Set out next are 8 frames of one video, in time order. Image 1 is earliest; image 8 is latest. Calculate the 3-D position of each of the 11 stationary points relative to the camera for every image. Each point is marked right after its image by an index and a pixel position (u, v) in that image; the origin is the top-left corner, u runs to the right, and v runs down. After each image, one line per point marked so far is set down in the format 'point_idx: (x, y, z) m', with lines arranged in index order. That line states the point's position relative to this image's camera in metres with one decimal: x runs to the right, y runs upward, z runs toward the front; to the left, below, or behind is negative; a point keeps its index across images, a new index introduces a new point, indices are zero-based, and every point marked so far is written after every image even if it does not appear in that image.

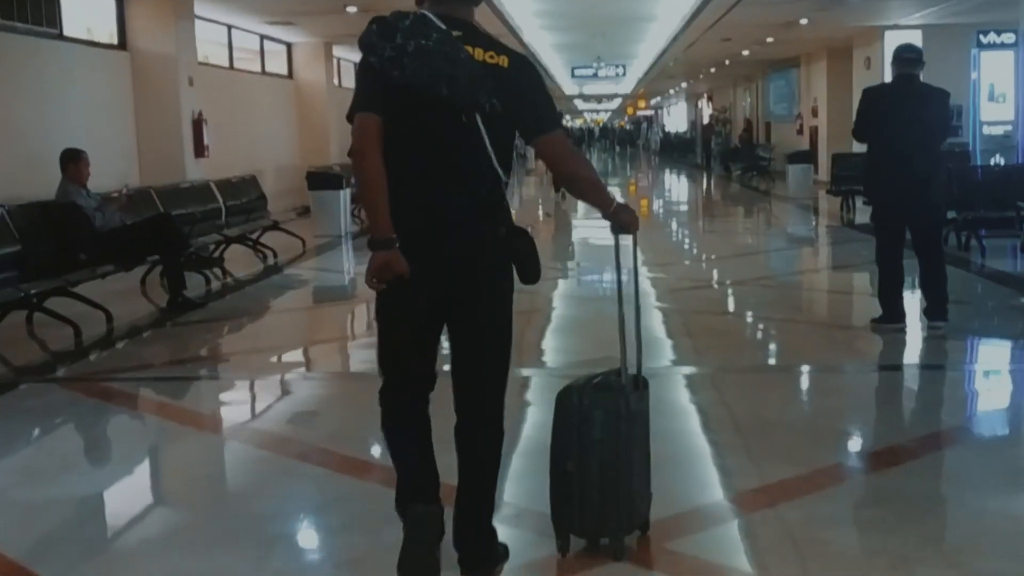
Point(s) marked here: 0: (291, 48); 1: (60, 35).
0: (-3.5, +3.8, +18.1) m
1: (-3.9, +2.2, +9.8) m
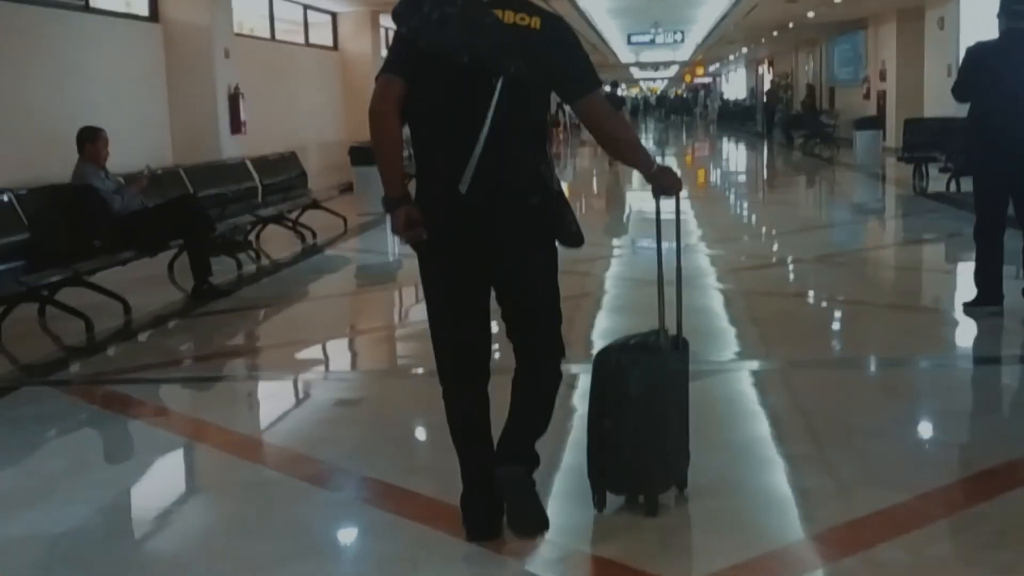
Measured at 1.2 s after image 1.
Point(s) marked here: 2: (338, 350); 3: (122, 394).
0: (-2.7, +4.2, +17.6) m
1: (-3.5, +2.3, +9.4) m
2: (-0.9, -0.3, +6.0) m
3: (-1.8, -0.5, +5.2) m
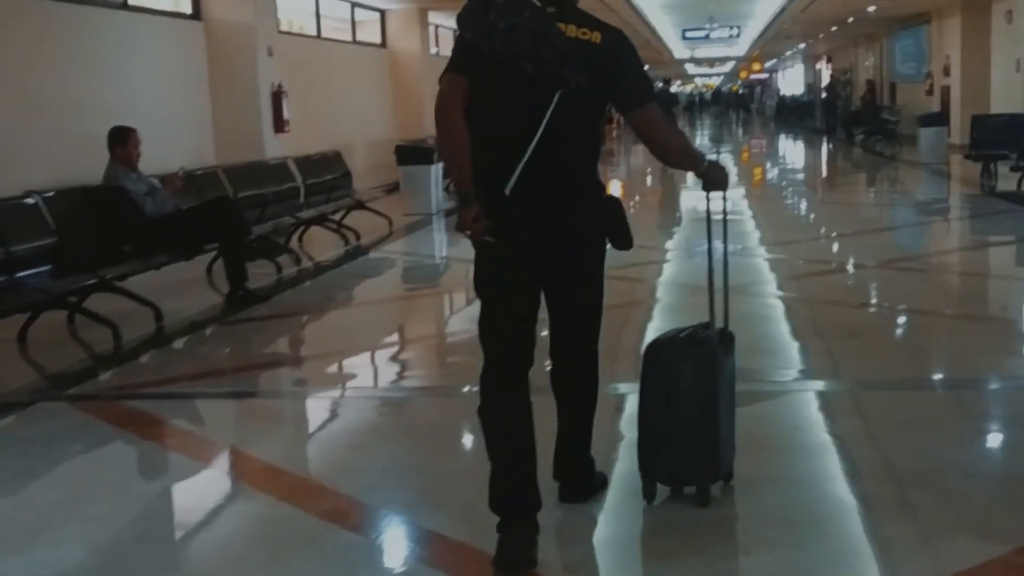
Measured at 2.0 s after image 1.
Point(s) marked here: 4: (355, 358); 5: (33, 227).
0: (-1.9, +4.2, +17.3) m
1: (-3.1, +2.3, +9.2) m
2: (-0.7, -0.4, +5.7) m
3: (-1.6, -0.5, +4.9) m
4: (-0.8, -0.4, +5.8) m
5: (-2.4, +0.3, +5.7) m
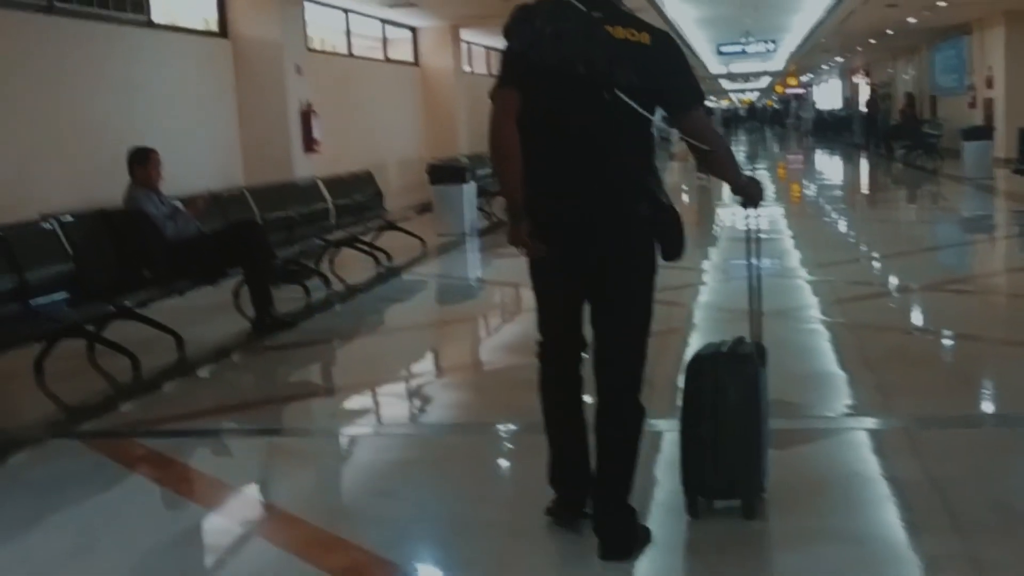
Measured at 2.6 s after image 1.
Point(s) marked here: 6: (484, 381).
0: (-1.4, +3.8, +17.2) m
1: (-2.9, +2.1, +9.0) m
2: (-0.5, -0.5, +5.5) m
3: (-1.5, -0.6, +4.7) m
4: (-0.6, -0.5, +5.5) m
5: (-2.2, +0.2, +5.5) m
6: (-0.1, -0.5, +5.5) m
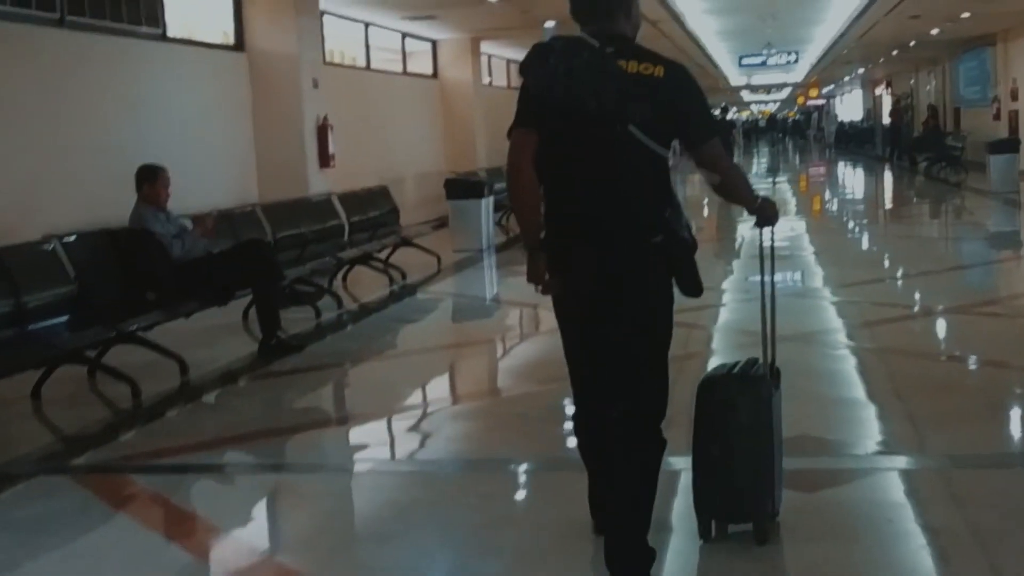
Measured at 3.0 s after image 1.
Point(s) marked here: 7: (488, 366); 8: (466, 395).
0: (-1.1, +3.6, +17.0) m
1: (-2.7, +2.0, +8.9) m
2: (-0.5, -0.6, +5.3) m
3: (-1.4, -0.7, +4.5) m
4: (-0.6, -0.6, +5.3) m
5: (-2.2, +0.1, +5.3) m
6: (-0.1, -0.6, +5.3) m
7: (-0.1, -0.4, +6.5) m
8: (-0.2, -0.5, +5.7) m
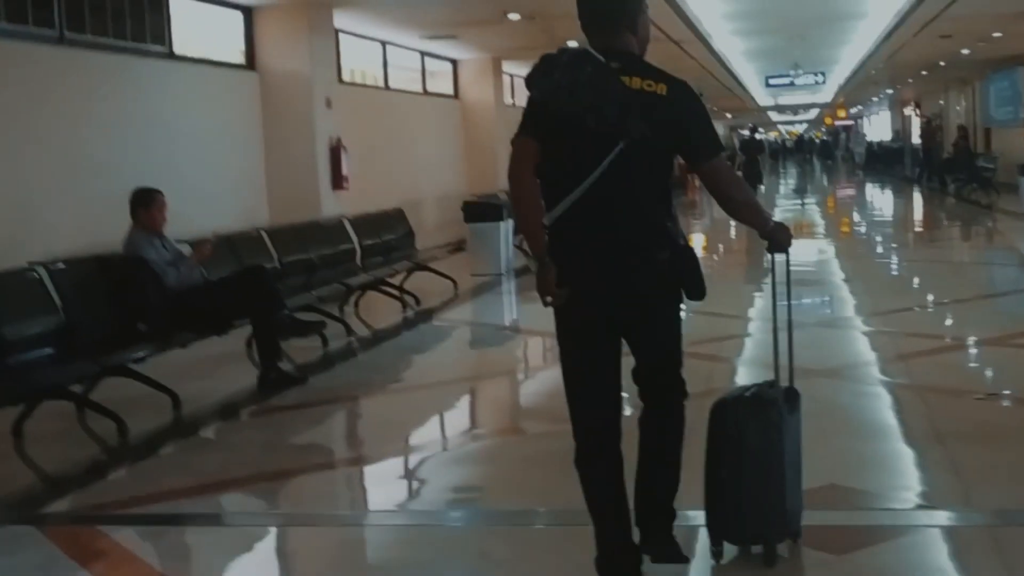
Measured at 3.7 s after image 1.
0: (-0.8, +3.3, +16.8) m
1: (-2.6, +1.8, +8.7) m
2: (-0.4, -0.7, +5.0) m
3: (-1.4, -0.9, +4.2) m
4: (-0.5, -0.7, +5.0) m
5: (-2.1, -0.1, +5.1) m
6: (0.0, -0.7, +5.0) m
7: (-0.1, -0.6, +6.1) m
8: (-0.2, -0.7, +5.4) m
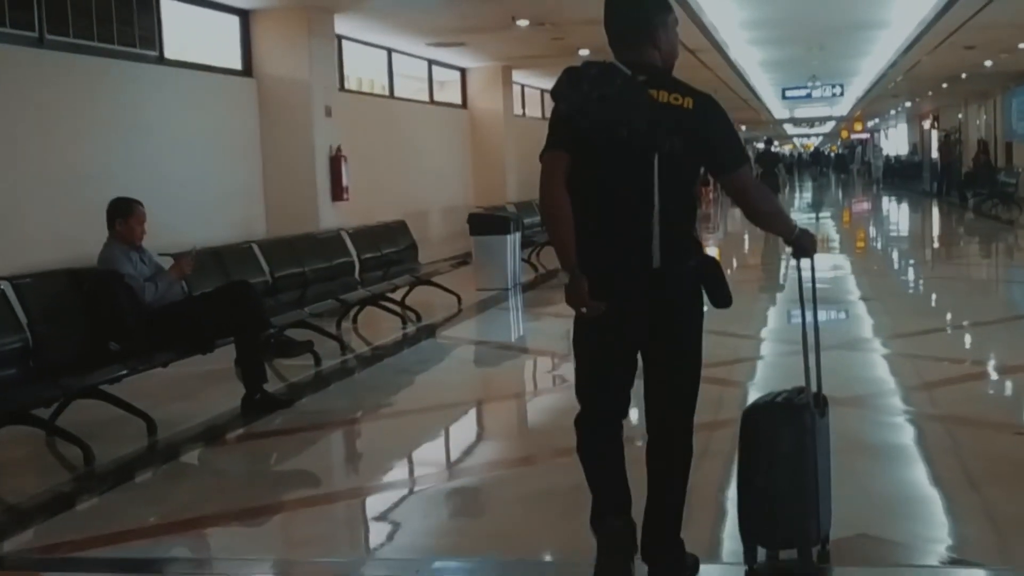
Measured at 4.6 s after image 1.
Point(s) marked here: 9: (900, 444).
0: (-0.7, +3.1, +16.5) m
1: (-2.6, +1.7, +8.4) m
2: (-0.4, -0.8, +4.6) m
3: (-1.4, -0.9, +3.9) m
4: (-0.6, -0.8, +4.6) m
5: (-2.1, -0.1, +4.7) m
6: (-0.1, -0.8, +4.6) m
7: (-0.1, -0.7, +5.8) m
8: (-0.2, -0.8, +5.0) m
9: (+1.7, -0.7, +4.9) m
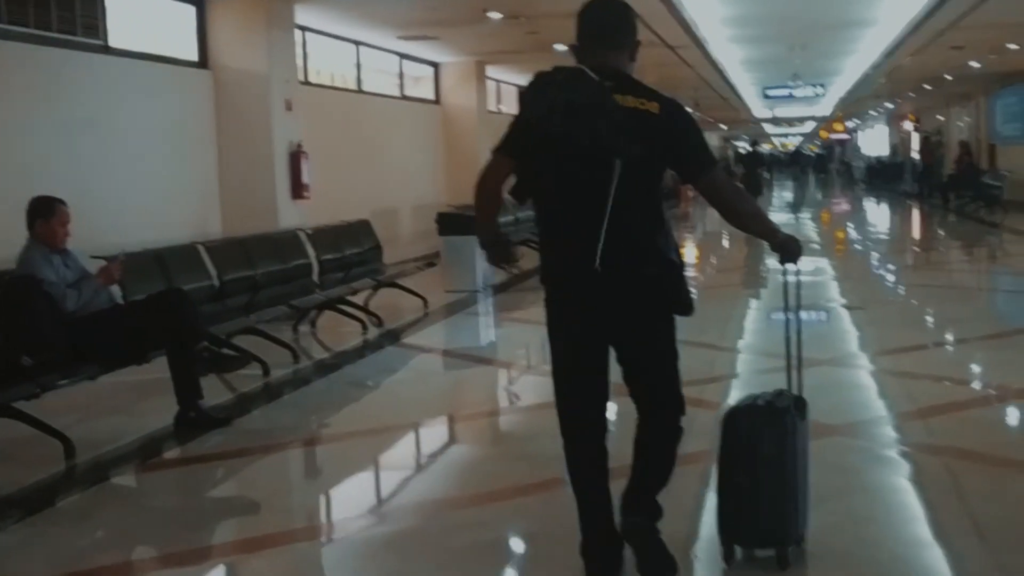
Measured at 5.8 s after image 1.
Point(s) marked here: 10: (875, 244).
0: (-1.0, +3.1, +16.0) m
1: (-2.8, +1.7, +7.9) m
2: (-0.6, -0.9, +4.1) m
3: (-1.6, -1.0, +3.4) m
4: (-0.7, -0.9, +4.2) m
5: (-2.3, -0.2, +4.2) m
6: (-0.2, -0.8, +4.2) m
7: (-0.3, -0.7, +5.3) m
8: (-0.4, -0.8, +4.6) m
9: (+1.5, -0.7, +4.5) m
10: (+5.4, +0.6, +17.0) m
